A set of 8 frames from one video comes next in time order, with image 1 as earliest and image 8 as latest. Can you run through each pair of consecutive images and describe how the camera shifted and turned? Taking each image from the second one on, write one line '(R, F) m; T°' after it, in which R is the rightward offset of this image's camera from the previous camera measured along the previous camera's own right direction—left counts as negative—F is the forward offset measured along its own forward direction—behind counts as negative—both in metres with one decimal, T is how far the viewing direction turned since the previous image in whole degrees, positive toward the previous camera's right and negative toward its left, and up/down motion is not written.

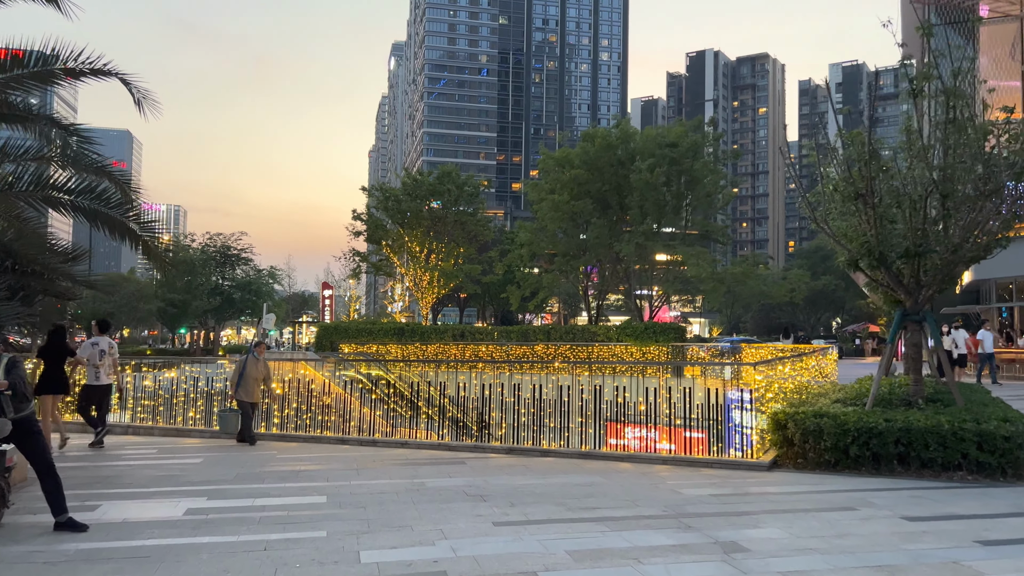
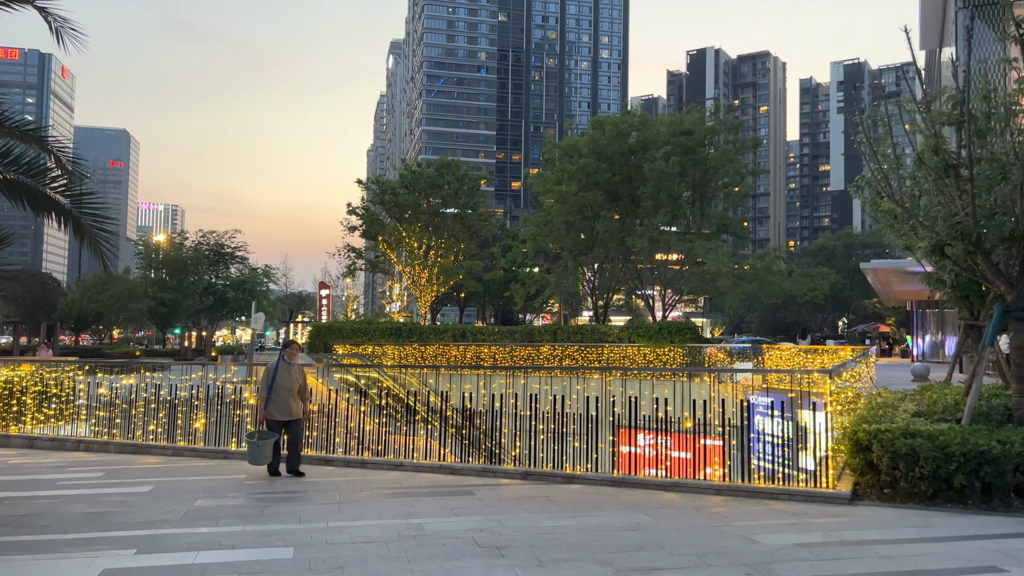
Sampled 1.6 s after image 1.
(-0.1, +1.3) m; 0°
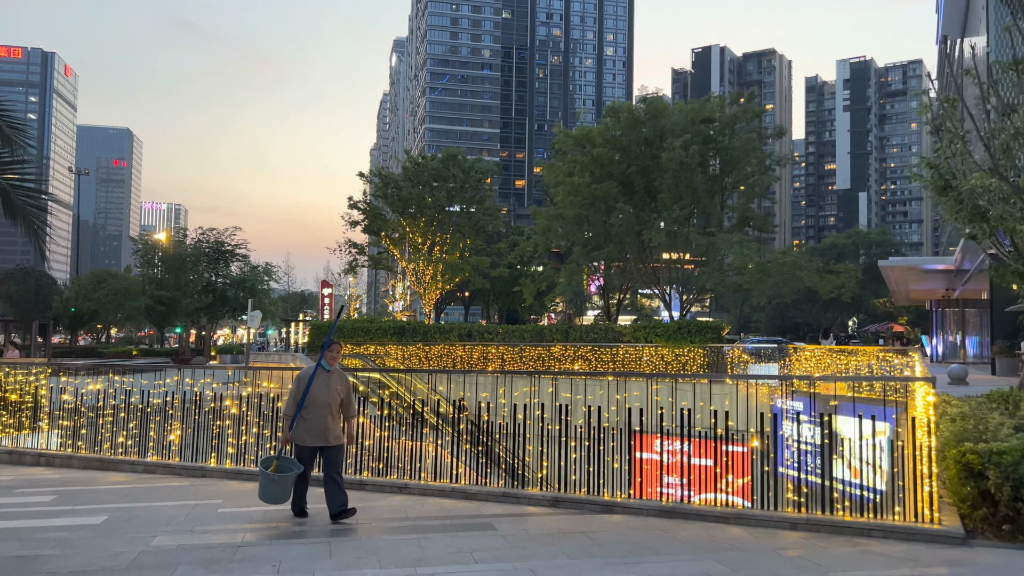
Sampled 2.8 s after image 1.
(-0.2, +1.1) m; 0°
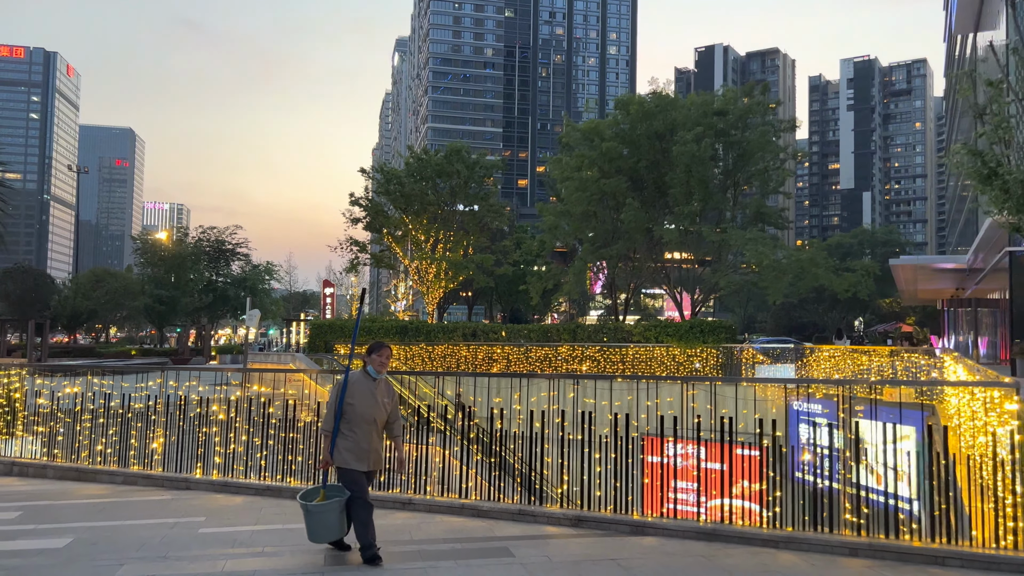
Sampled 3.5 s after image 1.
(-0.1, +0.6) m; 0°
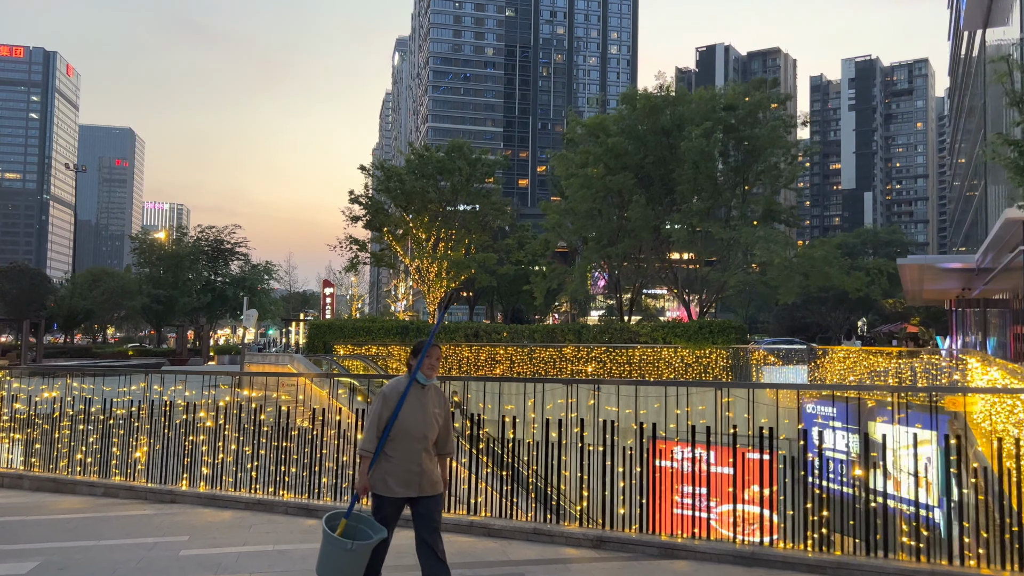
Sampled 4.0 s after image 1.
(-0.1, +0.5) m; 0°
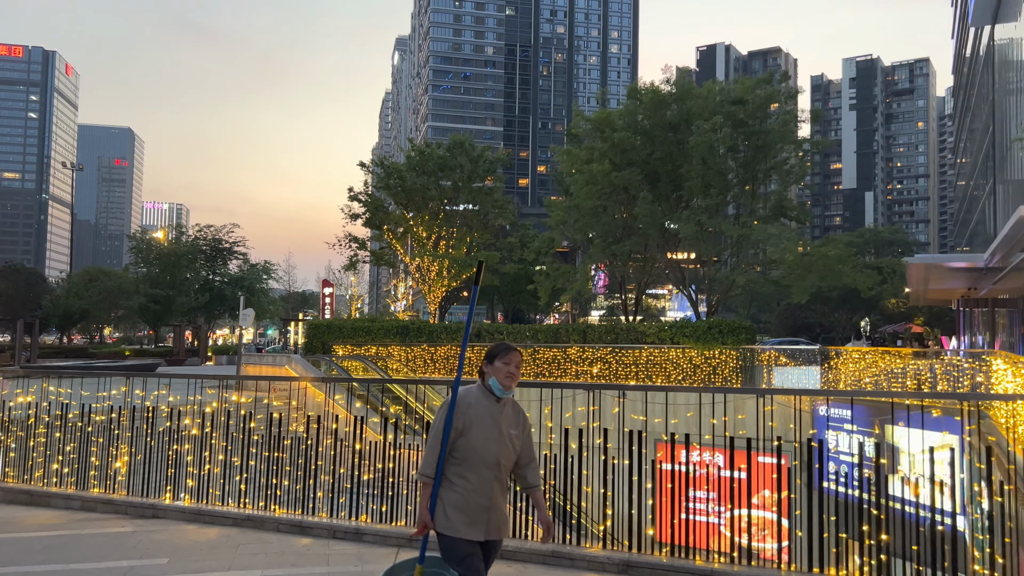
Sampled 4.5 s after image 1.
(-0.1, +0.5) m; 0°
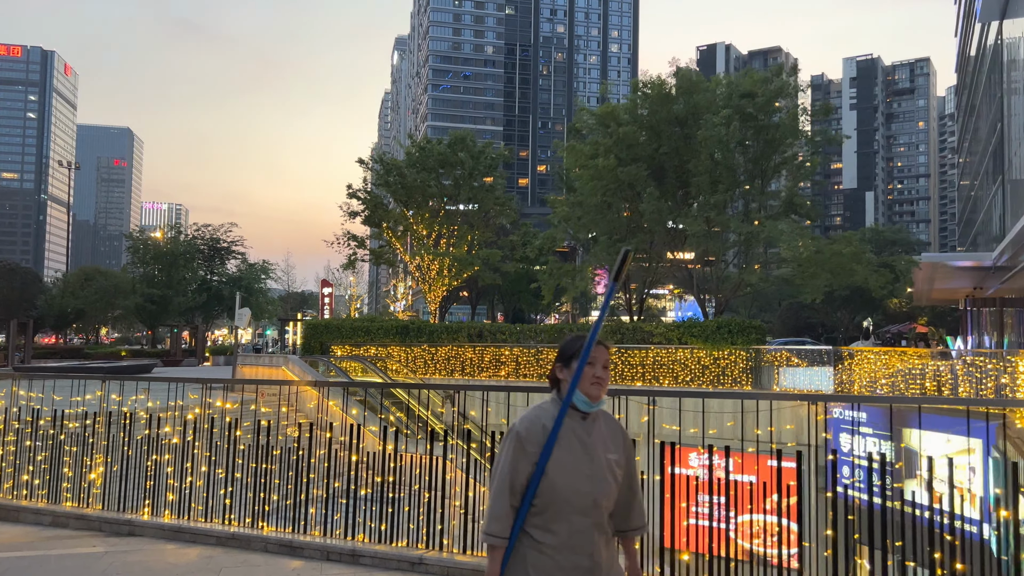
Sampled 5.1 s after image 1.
(-0.1, +0.5) m; 0°
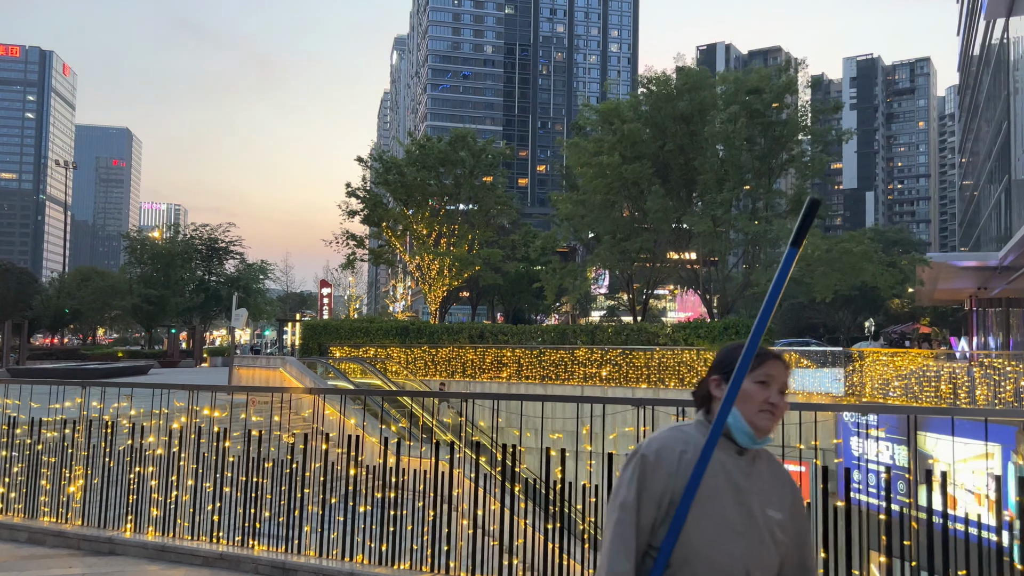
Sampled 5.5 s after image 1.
(-0.1, +0.4) m; 0°
